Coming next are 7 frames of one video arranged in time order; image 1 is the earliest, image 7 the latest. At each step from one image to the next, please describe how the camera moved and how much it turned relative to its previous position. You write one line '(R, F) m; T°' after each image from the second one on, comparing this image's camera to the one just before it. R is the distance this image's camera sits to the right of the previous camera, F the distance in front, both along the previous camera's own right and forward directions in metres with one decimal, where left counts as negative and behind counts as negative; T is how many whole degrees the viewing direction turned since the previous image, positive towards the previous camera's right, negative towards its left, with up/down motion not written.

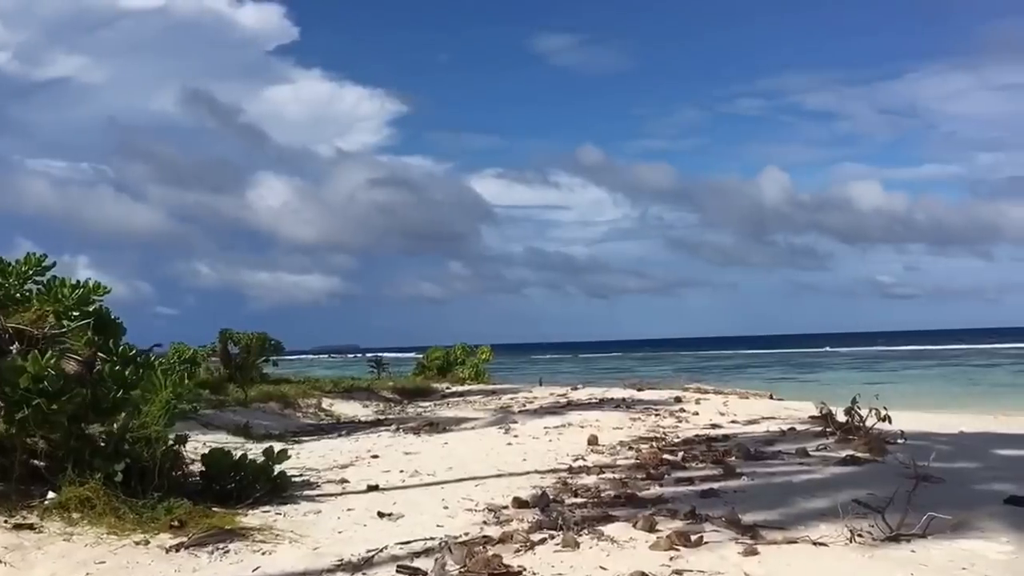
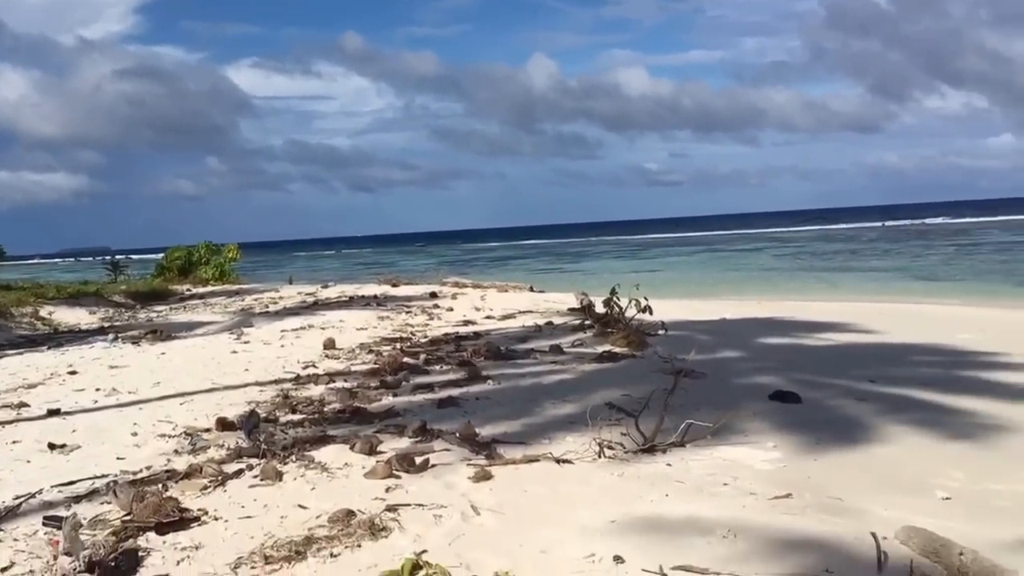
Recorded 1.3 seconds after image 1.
(+0.3, +0.9) m; +10°
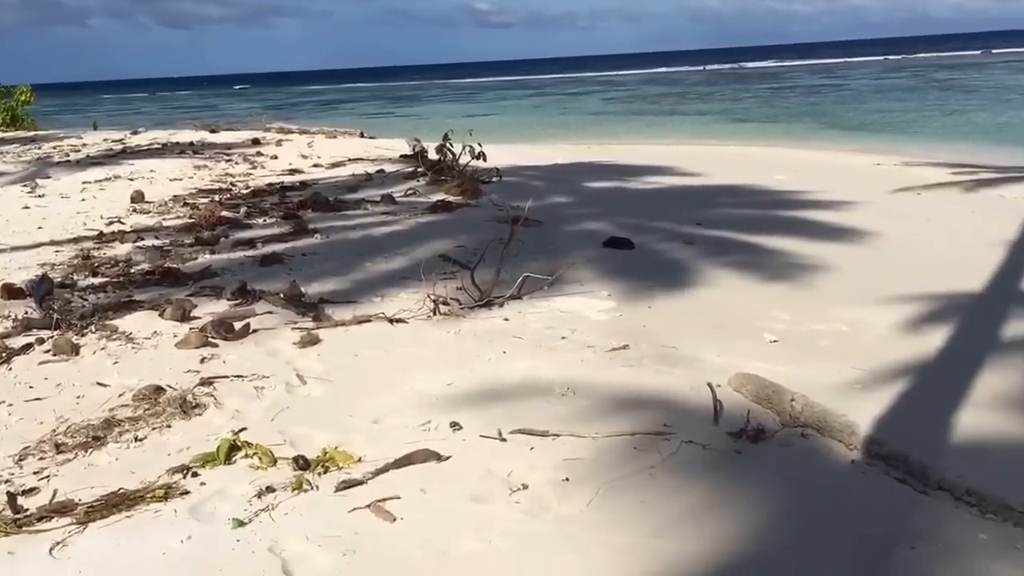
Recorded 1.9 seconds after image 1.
(0.0, +0.3) m; +8°
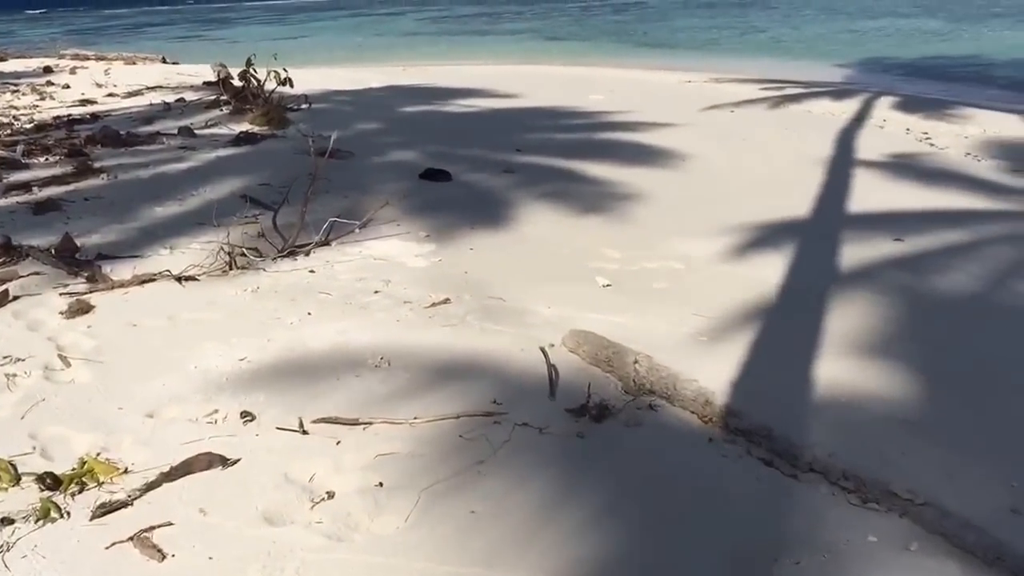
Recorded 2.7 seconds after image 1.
(+0.1, +0.5) m; +8°
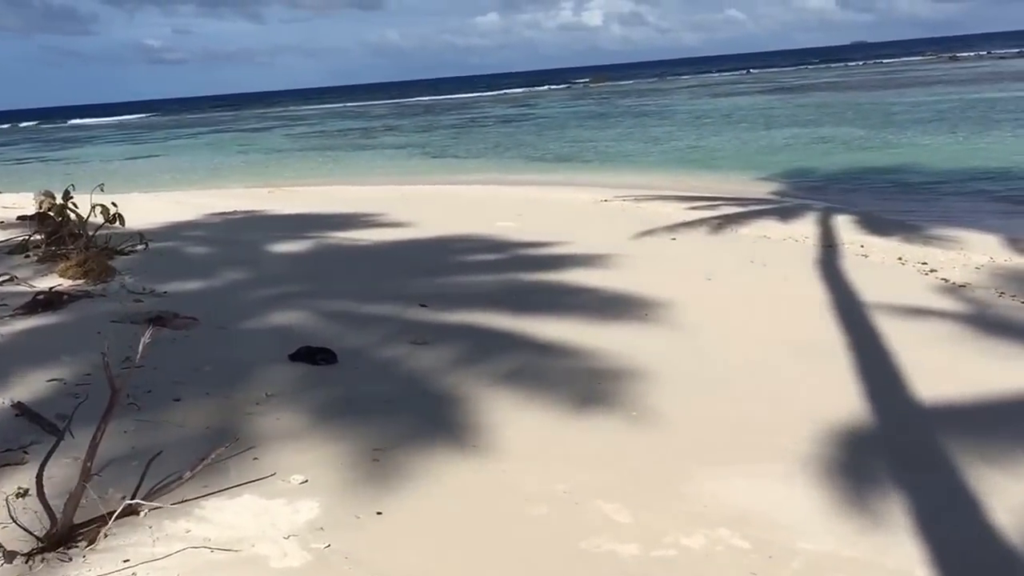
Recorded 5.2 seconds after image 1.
(-0.1, +1.8) m; +6°
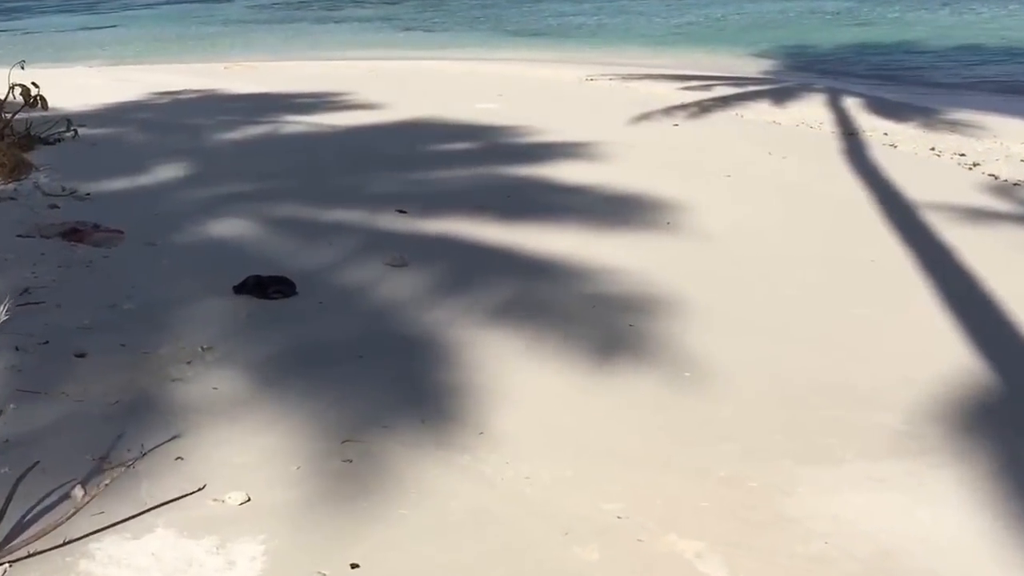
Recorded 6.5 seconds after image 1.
(-0.1, +0.9) m; +2°
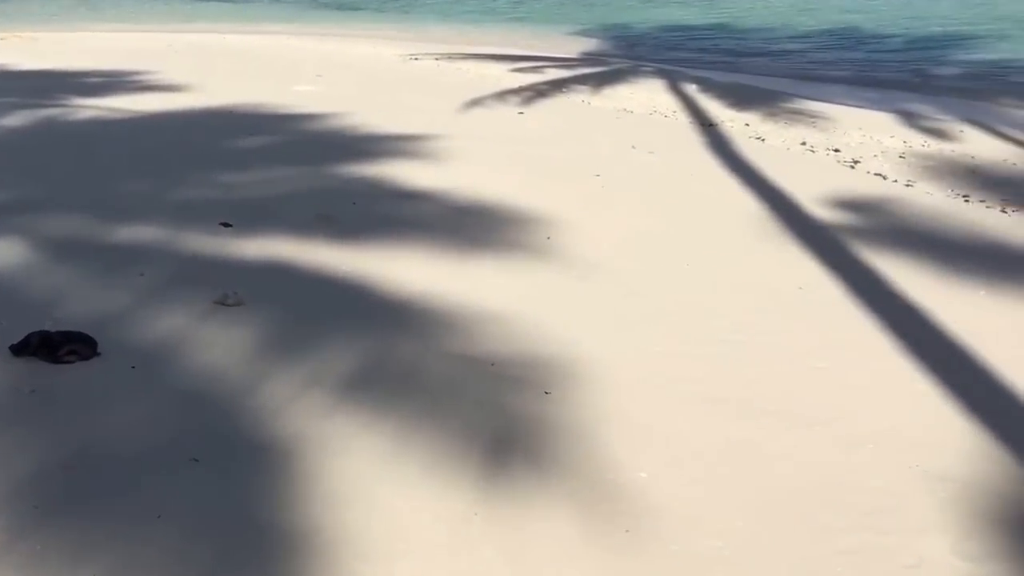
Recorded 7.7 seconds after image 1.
(-0.2, +0.8) m; +9°
